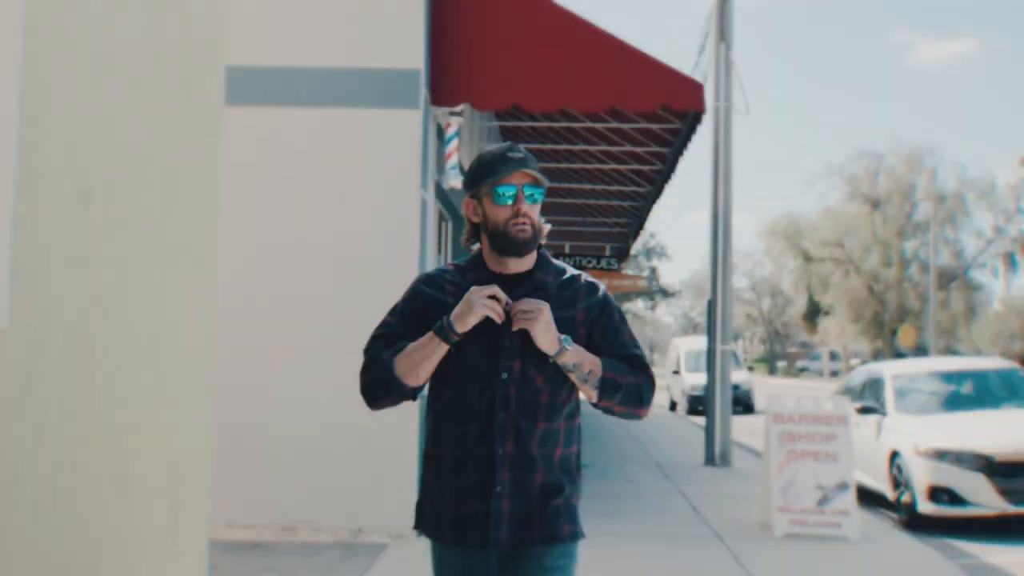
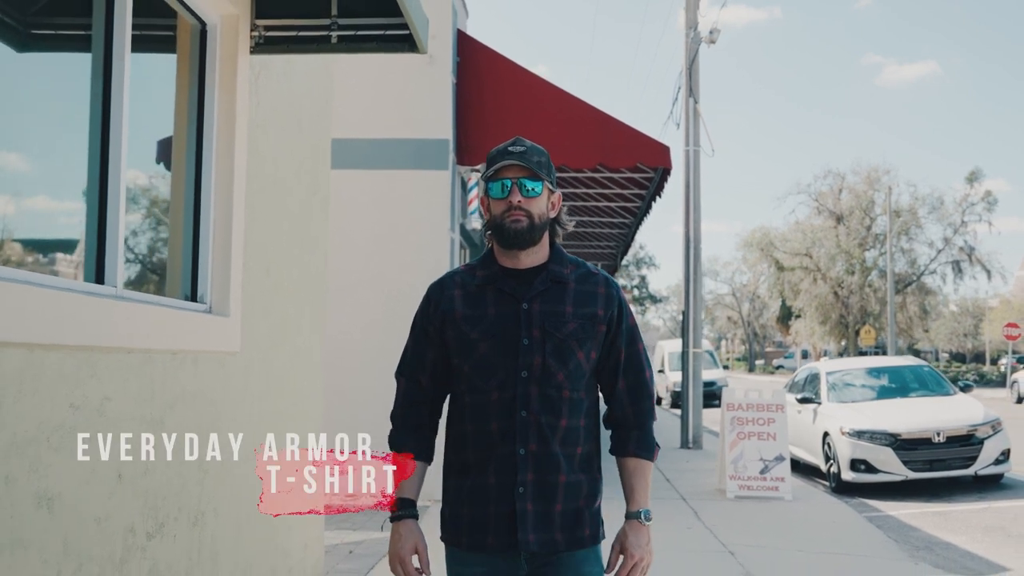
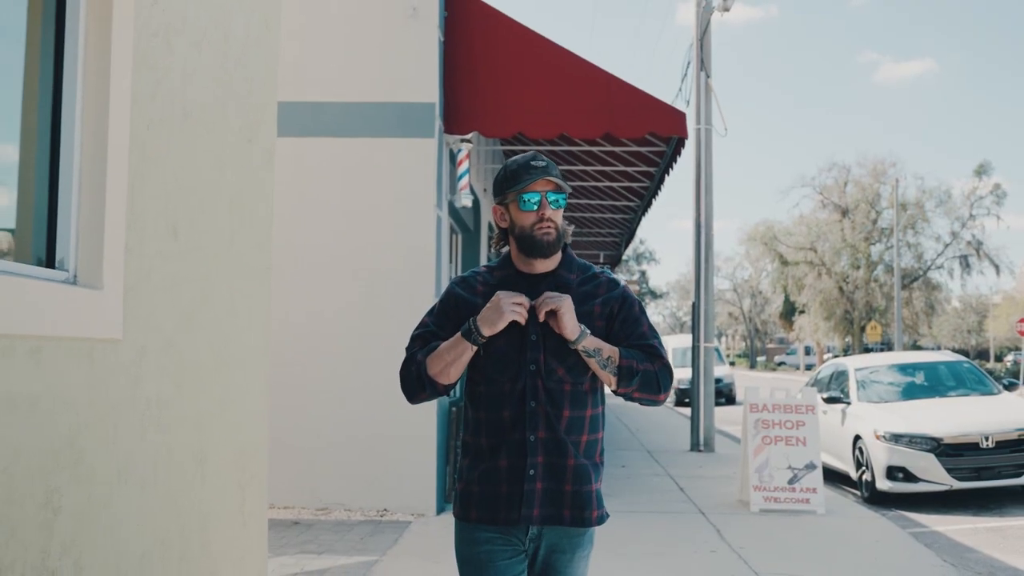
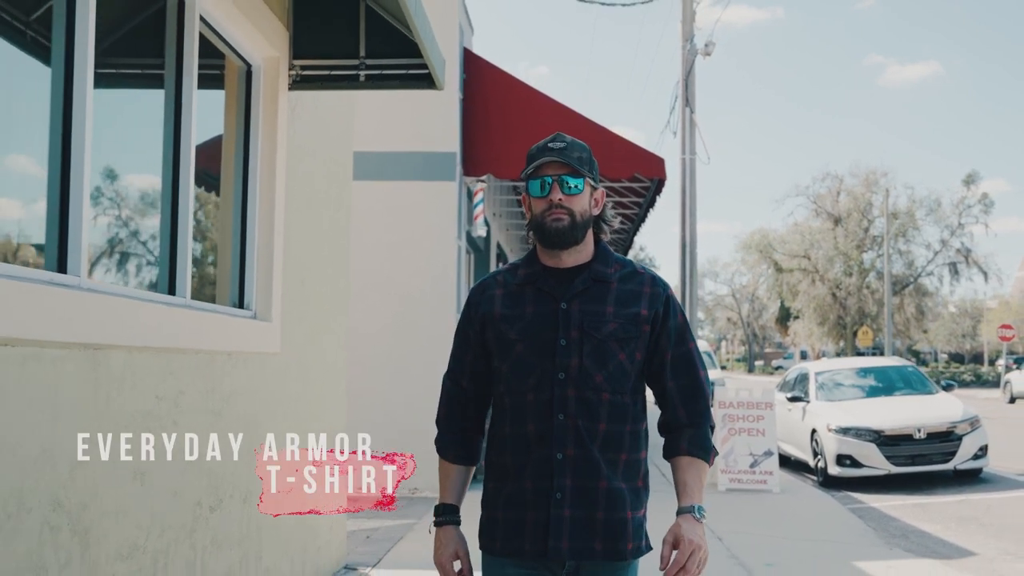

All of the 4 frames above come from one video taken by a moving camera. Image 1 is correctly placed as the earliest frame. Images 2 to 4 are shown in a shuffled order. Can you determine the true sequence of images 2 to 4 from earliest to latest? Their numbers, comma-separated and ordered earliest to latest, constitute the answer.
3, 2, 4
